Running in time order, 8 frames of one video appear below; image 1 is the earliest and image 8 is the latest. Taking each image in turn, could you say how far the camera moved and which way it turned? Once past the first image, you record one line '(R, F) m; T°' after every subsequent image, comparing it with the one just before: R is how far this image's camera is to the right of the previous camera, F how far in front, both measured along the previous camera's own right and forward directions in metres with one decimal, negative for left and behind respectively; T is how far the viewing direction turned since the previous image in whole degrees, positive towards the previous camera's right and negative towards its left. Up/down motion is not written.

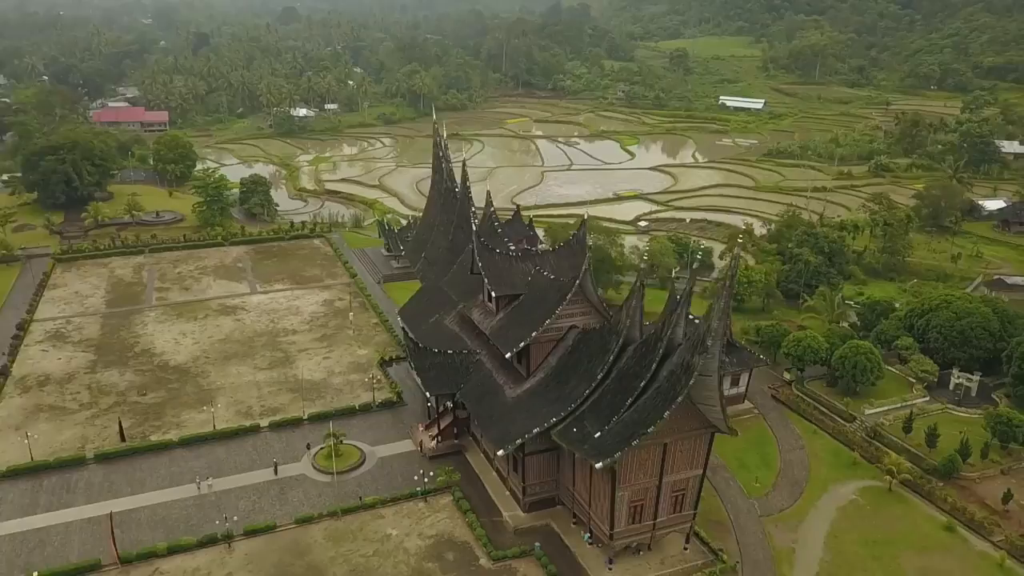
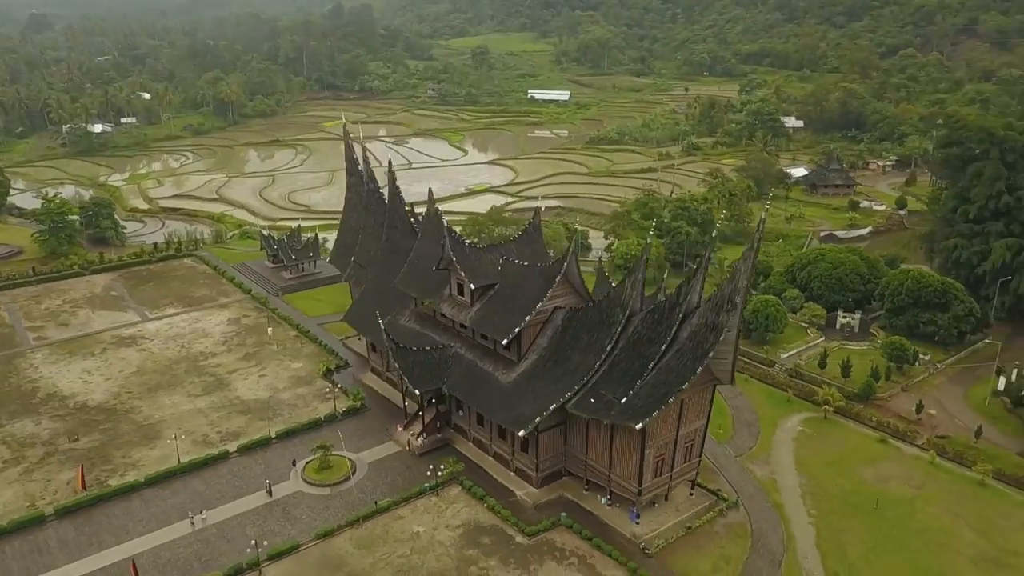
(-9.1, -0.3) m; +15°
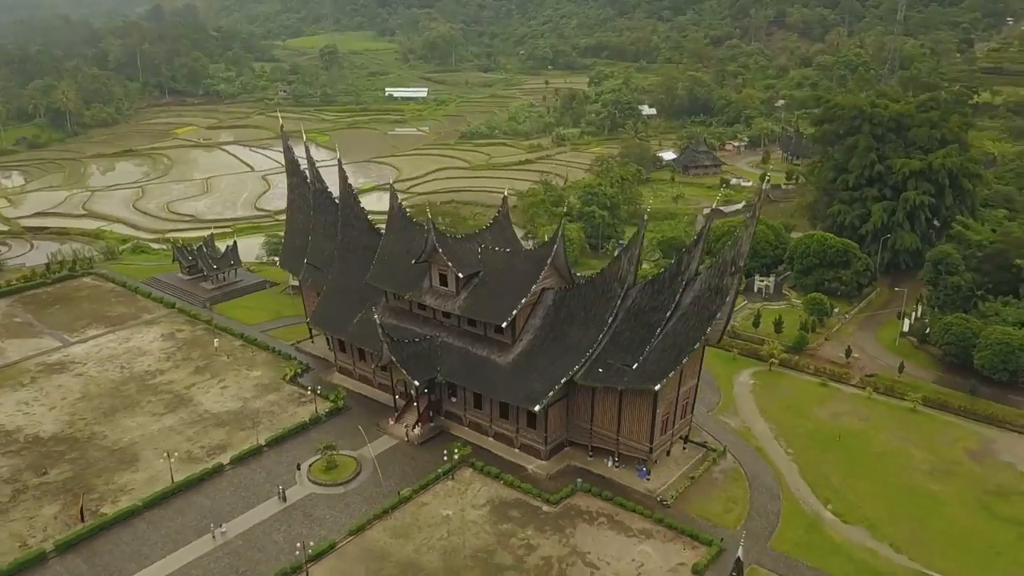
(-7.6, -0.9) m; +12°
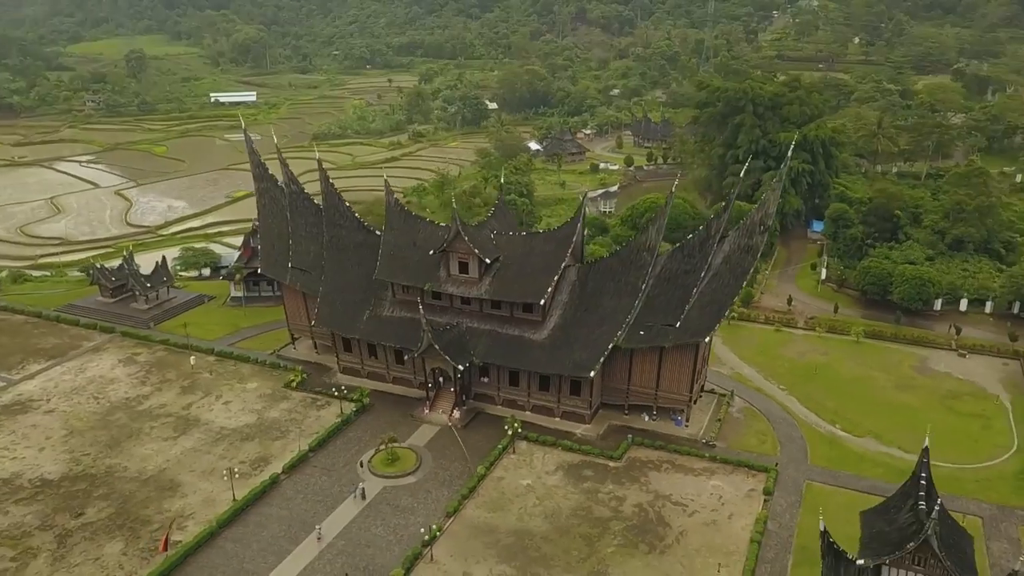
(-12.1, -0.6) m; +15°
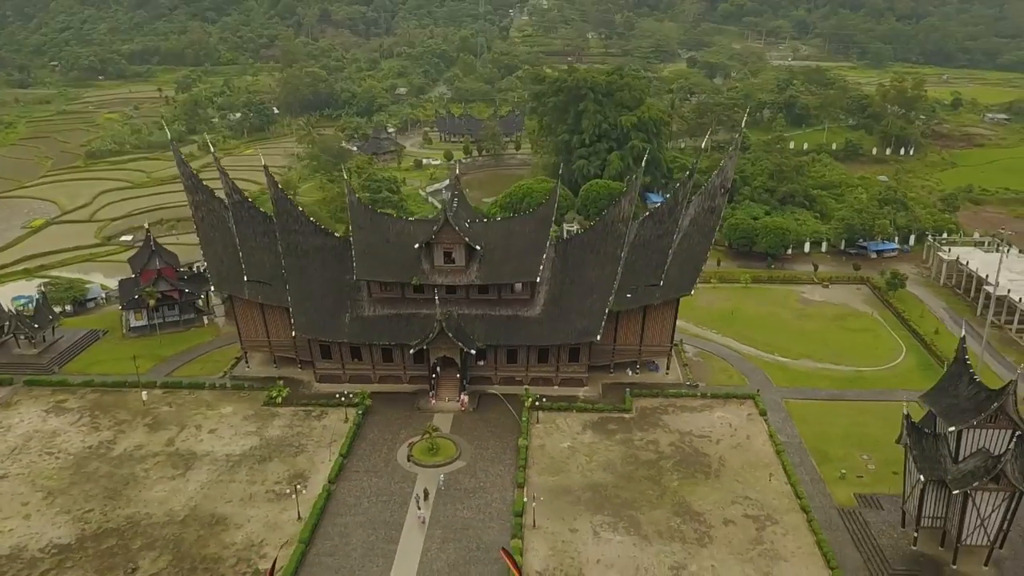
(-14.1, +0.3) m; +19°
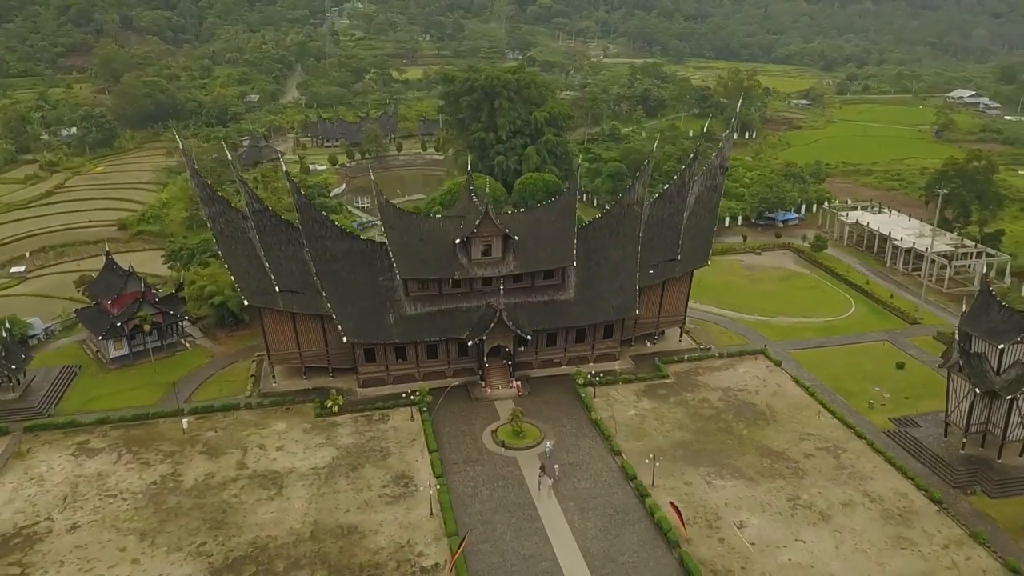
(-13.7, +0.1) m; +15°
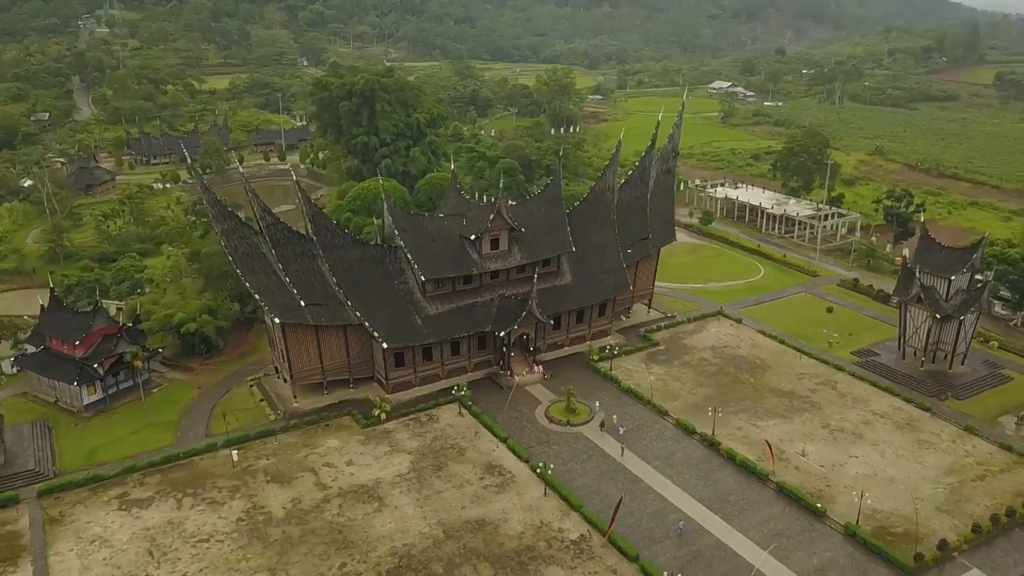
(-14.6, +0.5) m; +17°
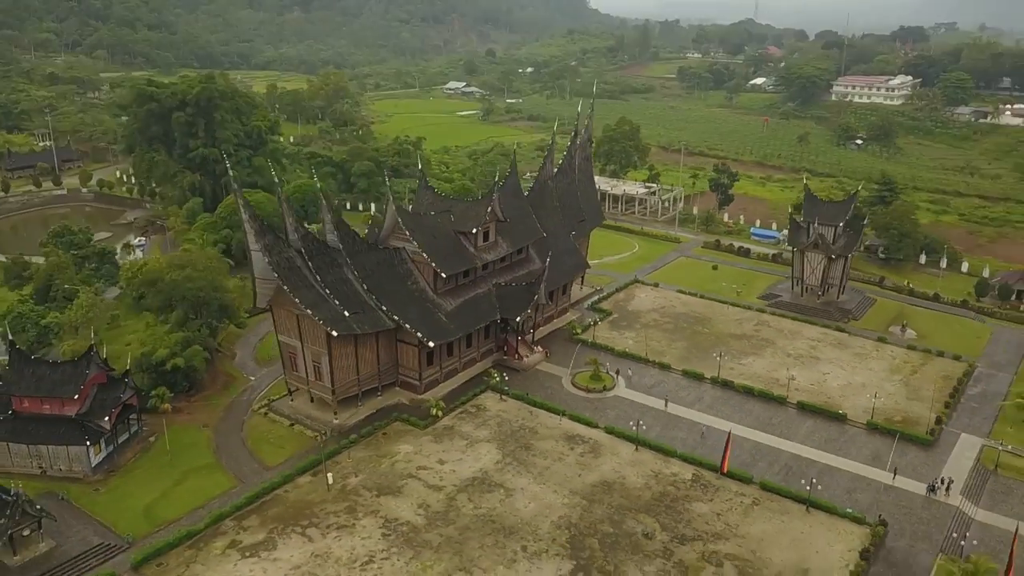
(-18.0, +1.4) m; +22°
